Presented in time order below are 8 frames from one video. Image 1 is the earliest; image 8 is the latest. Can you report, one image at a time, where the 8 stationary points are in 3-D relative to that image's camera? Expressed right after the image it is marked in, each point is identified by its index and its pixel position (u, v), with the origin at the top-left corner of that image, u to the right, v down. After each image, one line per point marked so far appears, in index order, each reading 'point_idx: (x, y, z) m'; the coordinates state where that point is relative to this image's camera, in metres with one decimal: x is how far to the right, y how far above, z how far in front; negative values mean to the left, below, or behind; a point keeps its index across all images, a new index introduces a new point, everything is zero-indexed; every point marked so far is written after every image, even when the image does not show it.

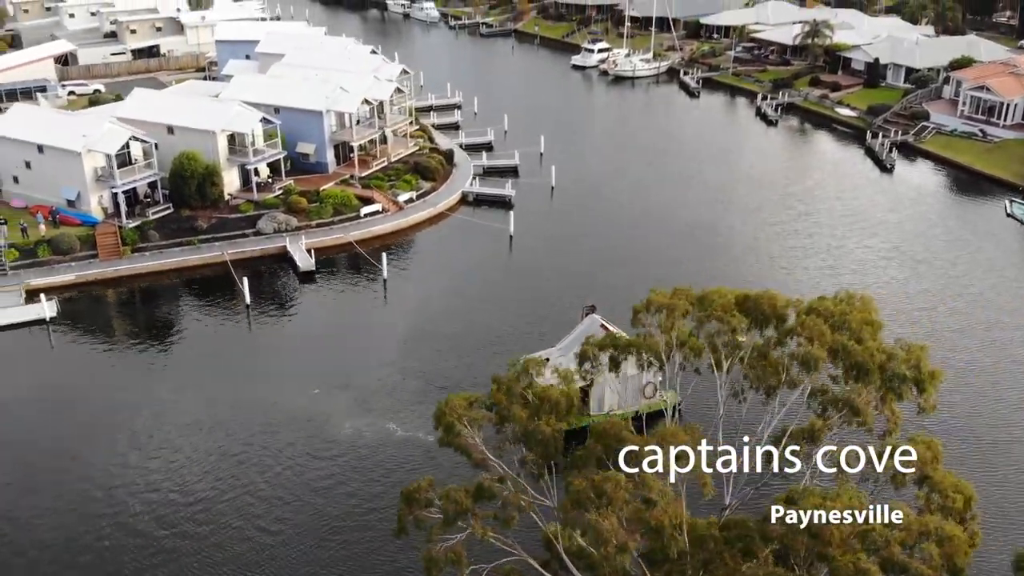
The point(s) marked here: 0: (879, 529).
0: (+5.0, -3.3, +13.2) m
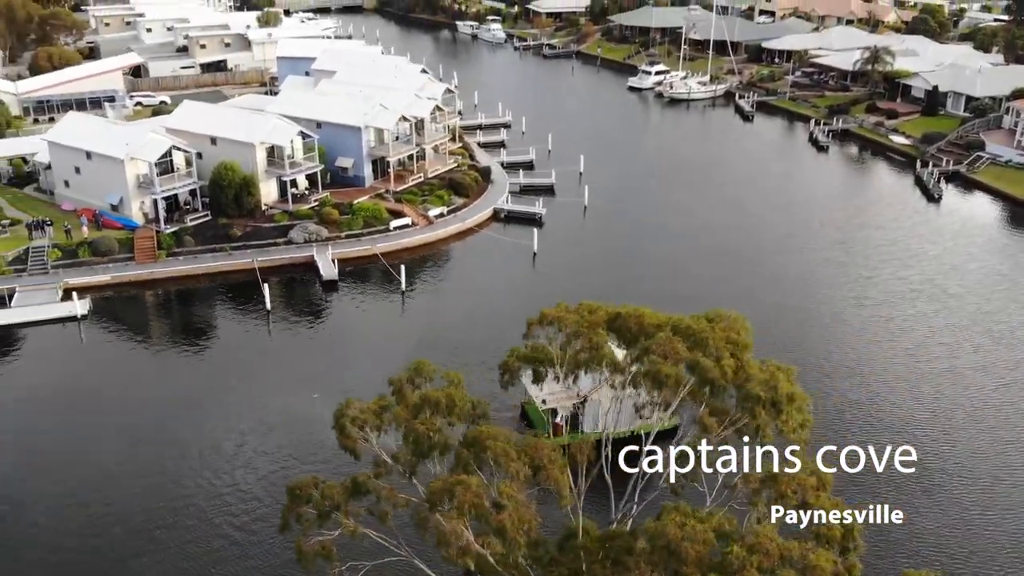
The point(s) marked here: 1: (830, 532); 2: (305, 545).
0: (+3.1, -3.5, +13.2) m
1: (+4.6, -3.5, +14.0) m
2: (-3.0, -3.6, +14.1) m
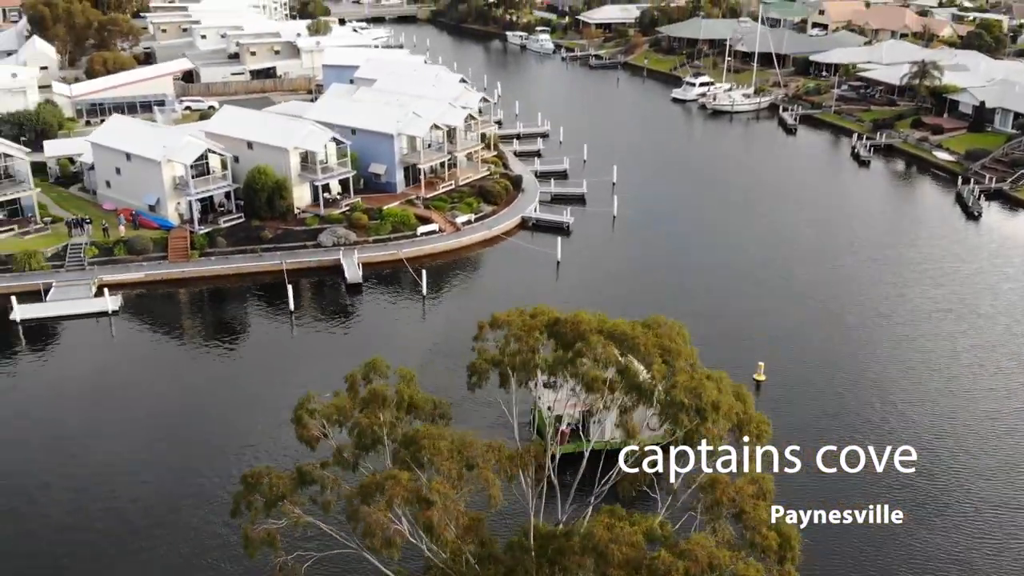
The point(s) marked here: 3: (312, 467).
0: (+2.1, -3.6, +13.3) m
1: (+3.6, -3.6, +14.1) m
2: (-3.9, -3.6, +14.6) m
3: (-3.0, -2.7, +14.8) m
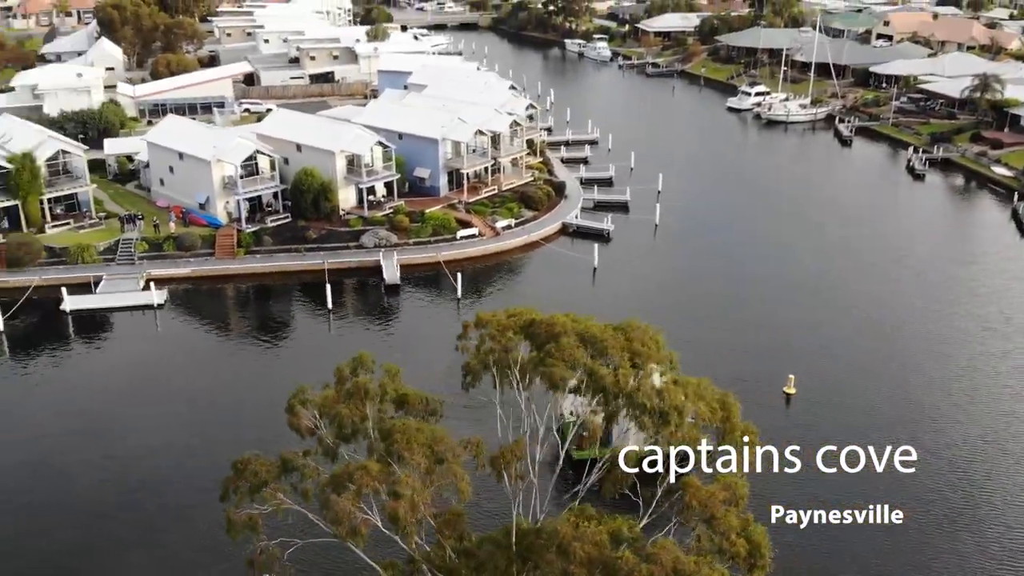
0: (+1.6, -3.7, +13.5) m
1: (+3.2, -3.7, +14.2) m
2: (-4.3, -3.5, +15.2) m
3: (-3.4, -2.6, +15.3) m
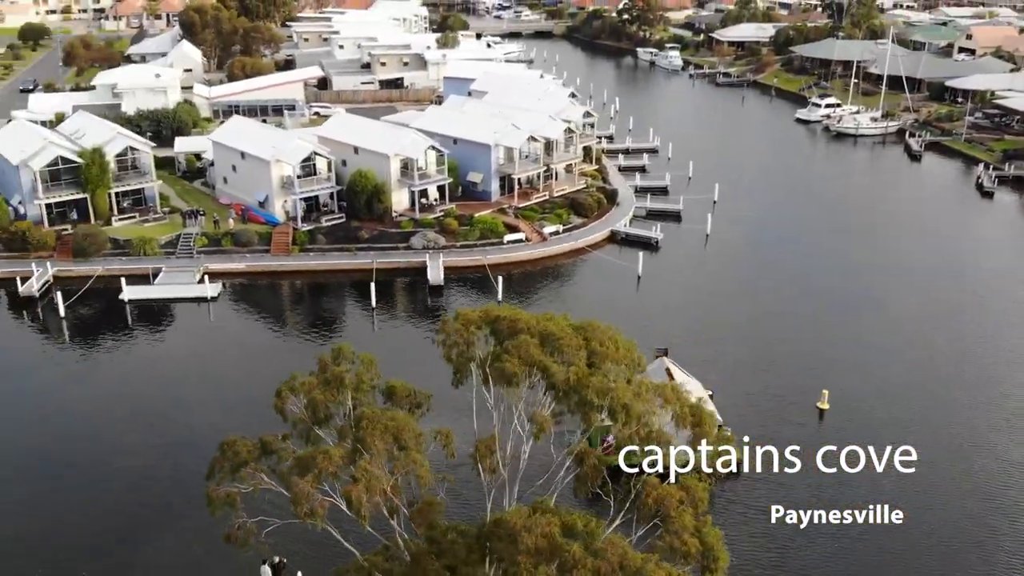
0: (+0.9, -3.7, +13.9) m
1: (+2.5, -3.8, +14.4) m
2: (-4.8, -3.3, +16.1) m
3: (-3.9, -2.5, +16.1) m
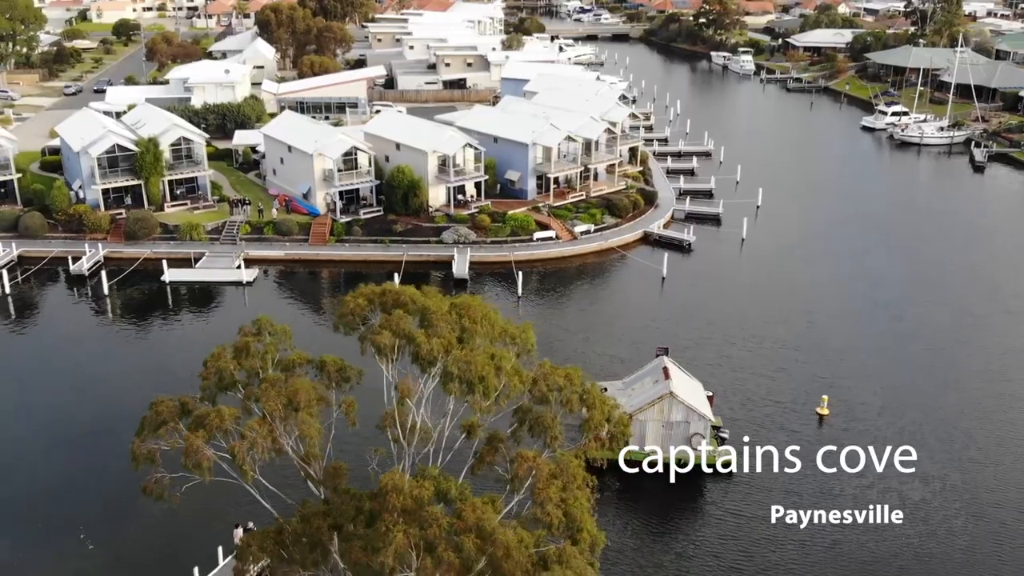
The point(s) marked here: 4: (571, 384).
0: (-1.1, -3.4, +14.8) m
1: (+0.5, -3.5, +15.2) m
2: (-6.6, -2.8, +17.5) m
3: (-5.6, -2.0, +17.5) m
4: (+1.0, -1.7, +17.2) m
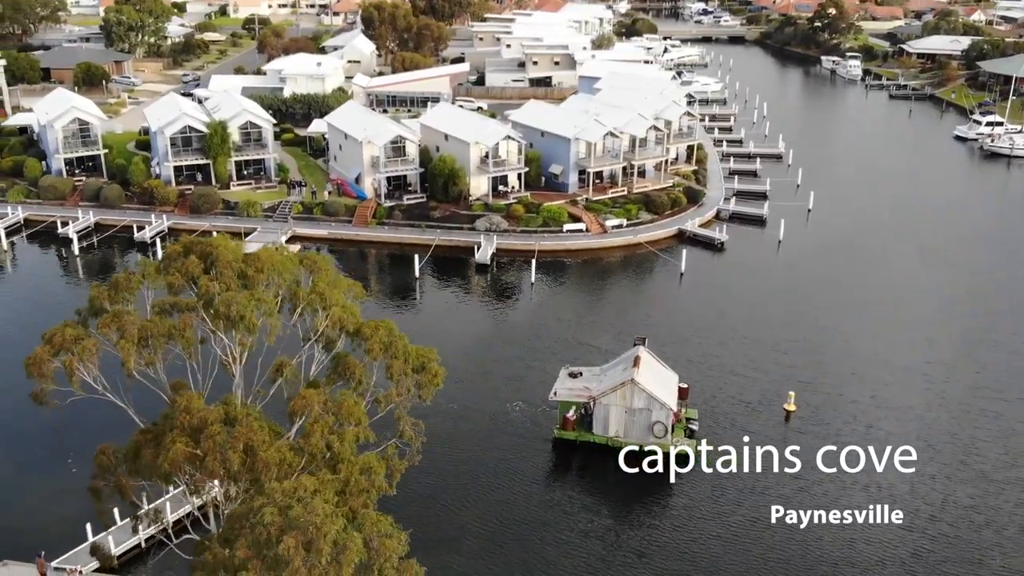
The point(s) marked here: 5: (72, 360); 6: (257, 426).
0: (-5.2, -2.5, +17.1) m
1: (-3.5, -2.8, +17.2) m
2: (-10.1, -1.6, +20.6) m
3: (-9.1, -0.9, +20.5) m
4: (-2.6, -0.9, +19.1) m
5: (-8.1, -1.4, +18.1) m
6: (-4.4, -2.6, +17.5) m
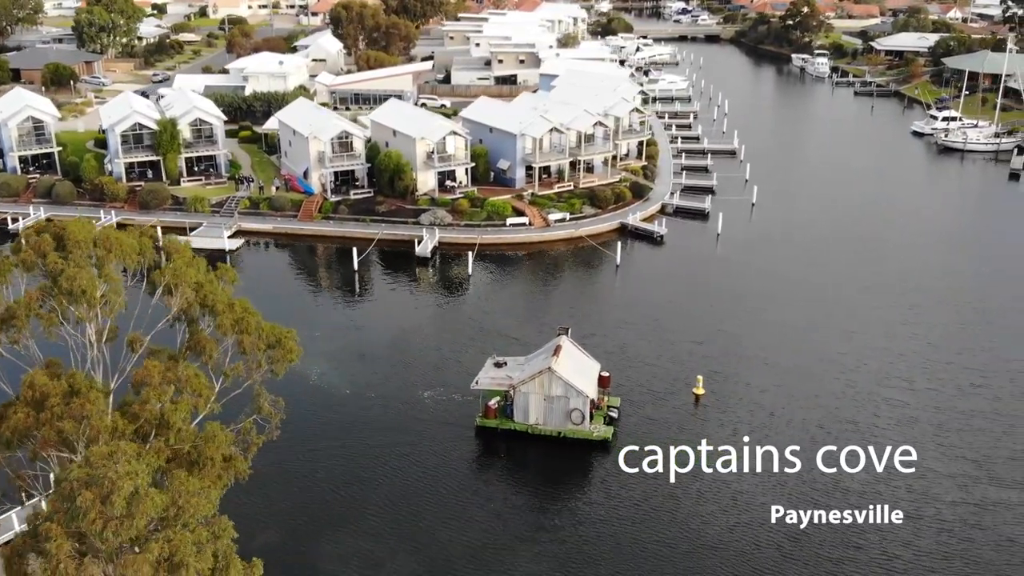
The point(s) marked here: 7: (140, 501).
0: (-8.2, -2.1, +17.9) m
1: (-6.6, -2.4, +18.0) m
2: (-13.2, -1.3, +21.4) m
3: (-12.2, -0.5, +21.2) m
4: (-5.7, -0.5, +19.8) m
5: (-11.2, -1.0, +18.9) m
6: (-7.5, -2.2, +18.2) m
7: (-5.5, -3.2, +14.7) m
